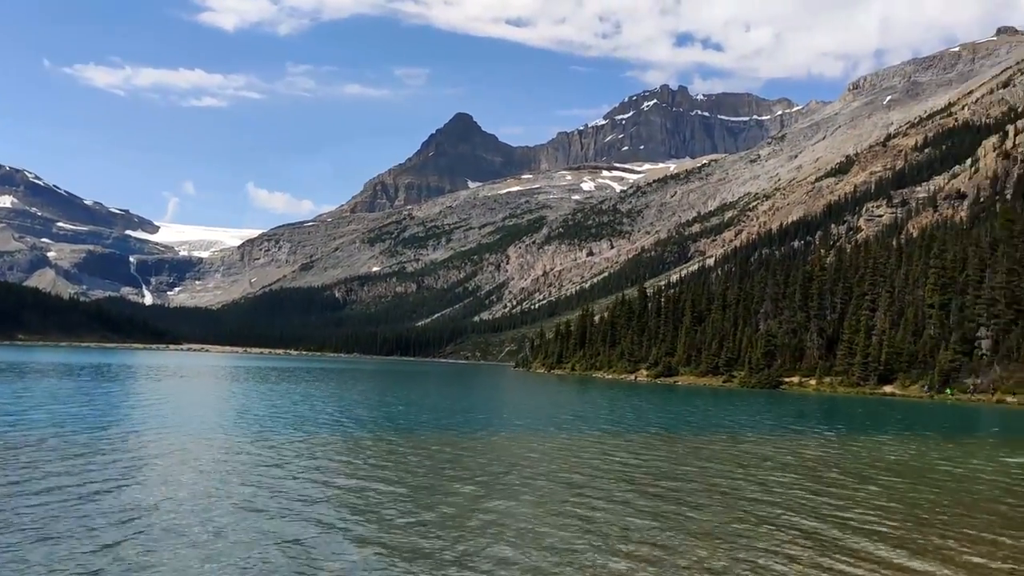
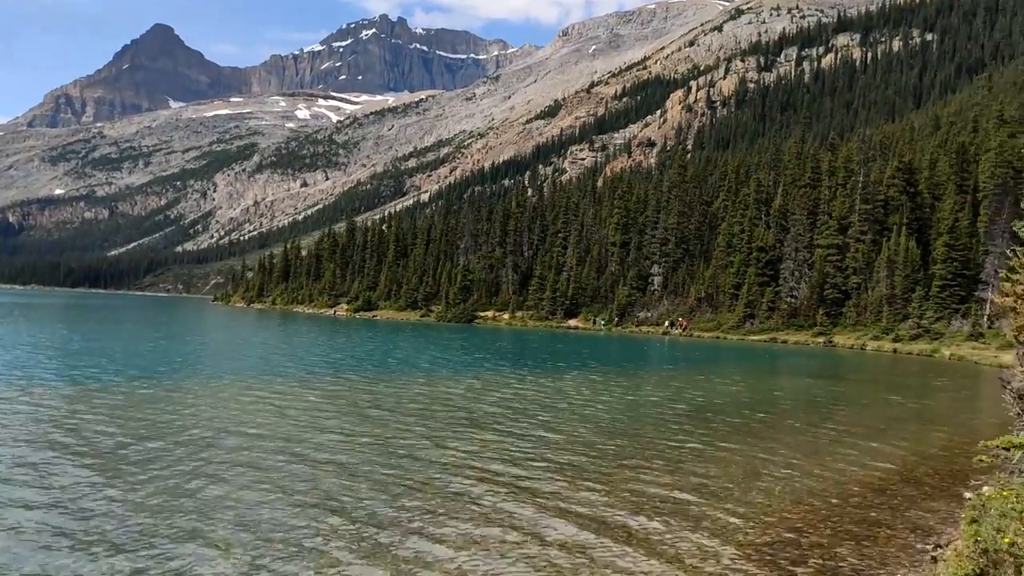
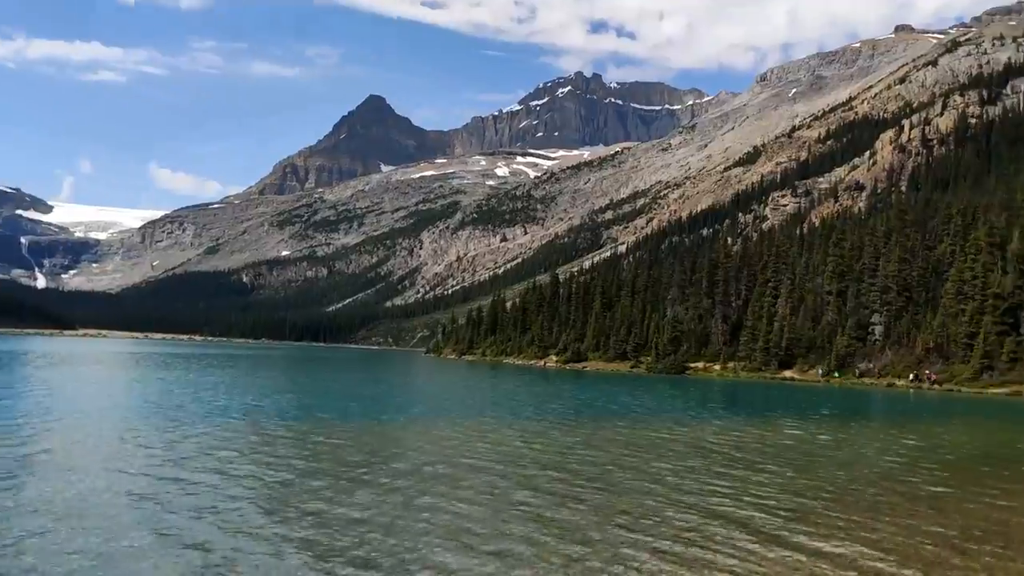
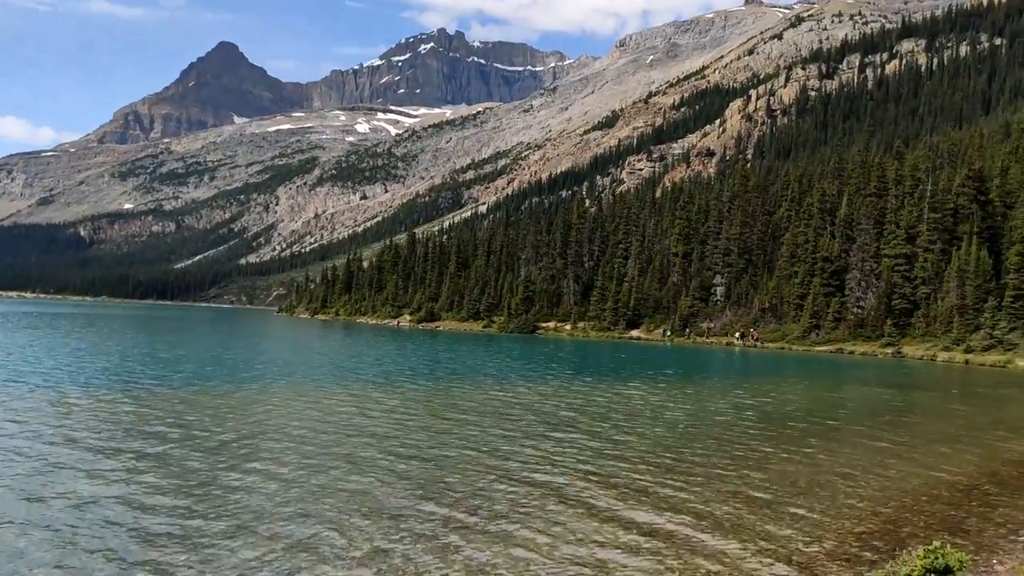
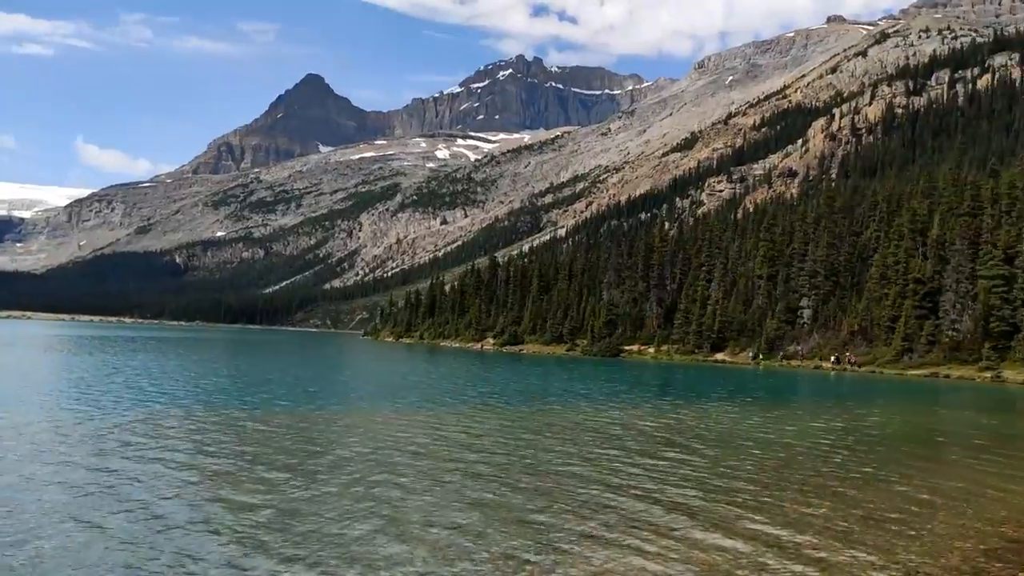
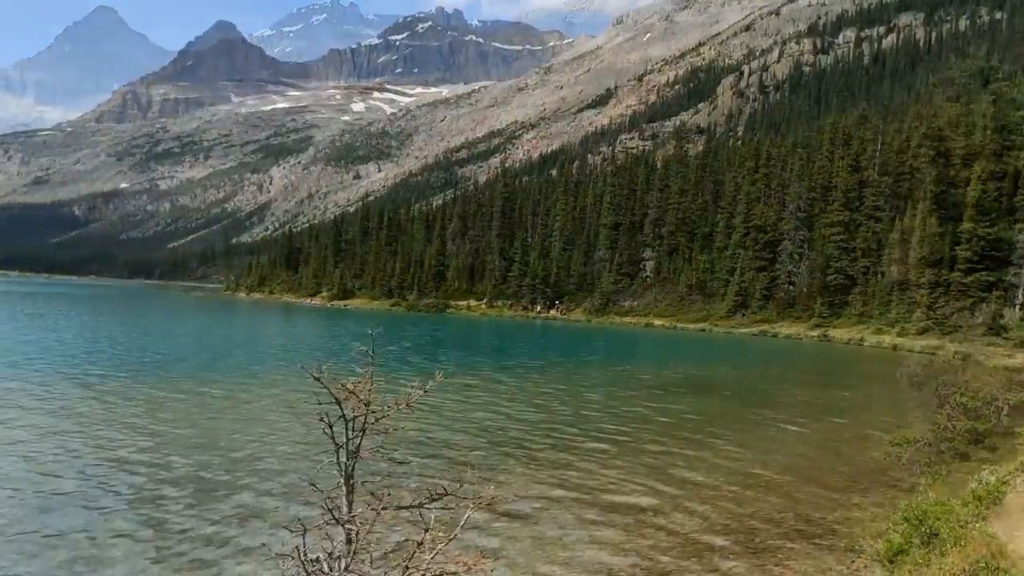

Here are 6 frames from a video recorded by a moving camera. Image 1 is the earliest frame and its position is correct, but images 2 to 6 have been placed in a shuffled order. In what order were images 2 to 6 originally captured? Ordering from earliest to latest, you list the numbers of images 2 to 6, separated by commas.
3, 5, 4, 2, 6
